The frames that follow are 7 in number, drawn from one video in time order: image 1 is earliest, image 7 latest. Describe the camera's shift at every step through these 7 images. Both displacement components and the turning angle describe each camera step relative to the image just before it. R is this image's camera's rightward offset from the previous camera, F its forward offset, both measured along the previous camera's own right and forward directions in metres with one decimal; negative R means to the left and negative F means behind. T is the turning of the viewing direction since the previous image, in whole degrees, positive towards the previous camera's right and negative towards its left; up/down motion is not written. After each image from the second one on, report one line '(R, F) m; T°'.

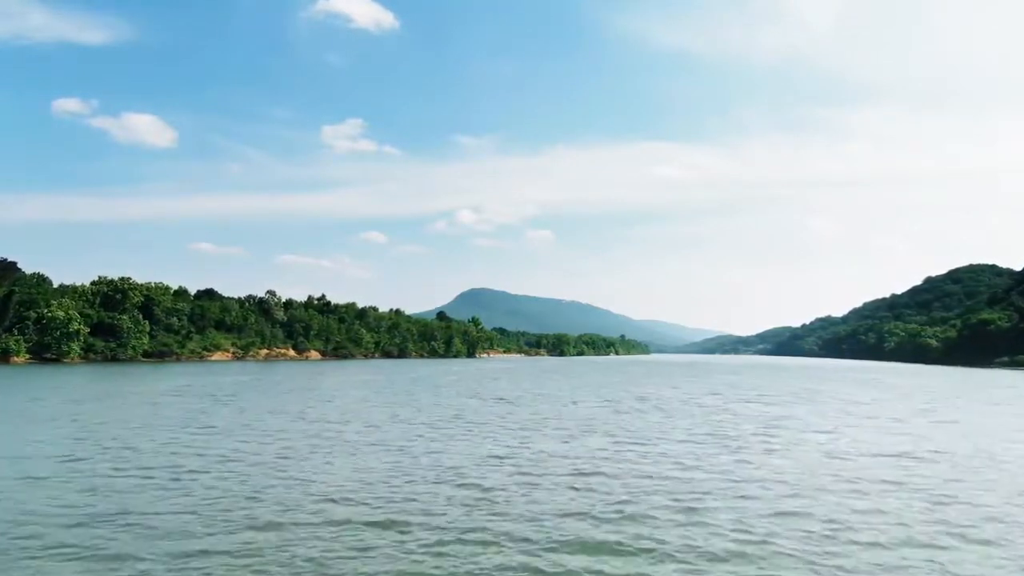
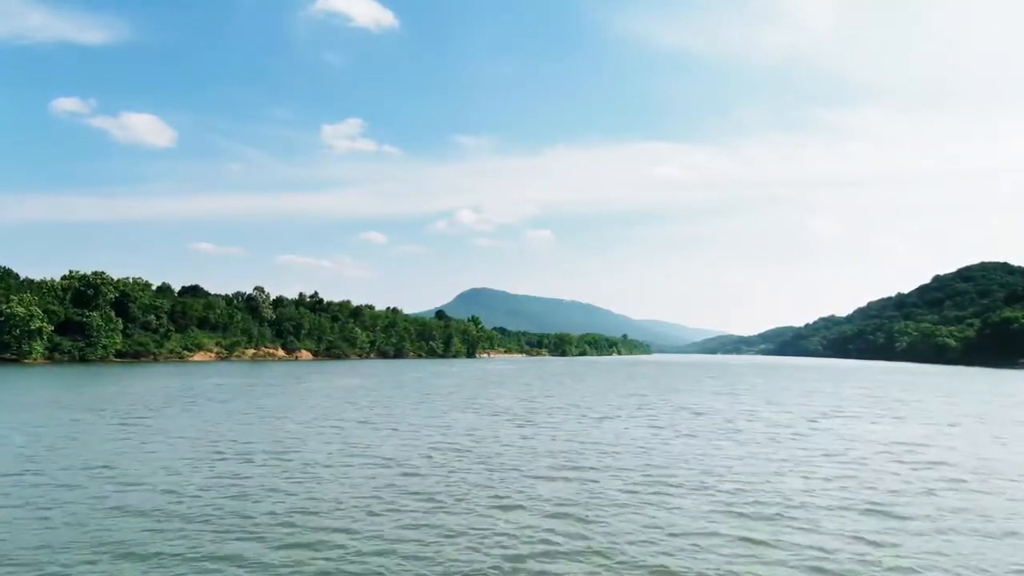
(-0.4, +6.8) m; 0°
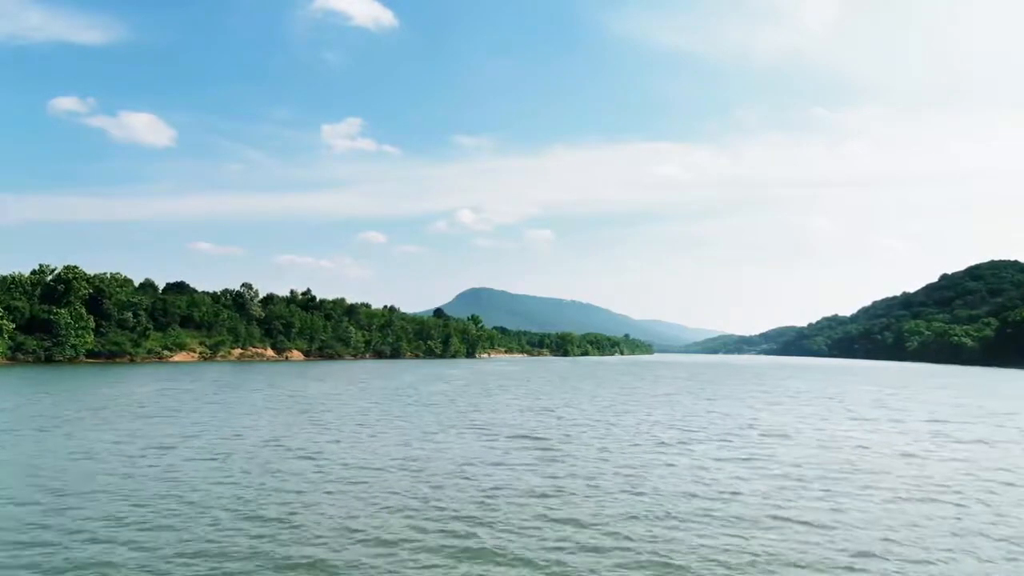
(-0.3, +6.1) m; 0°
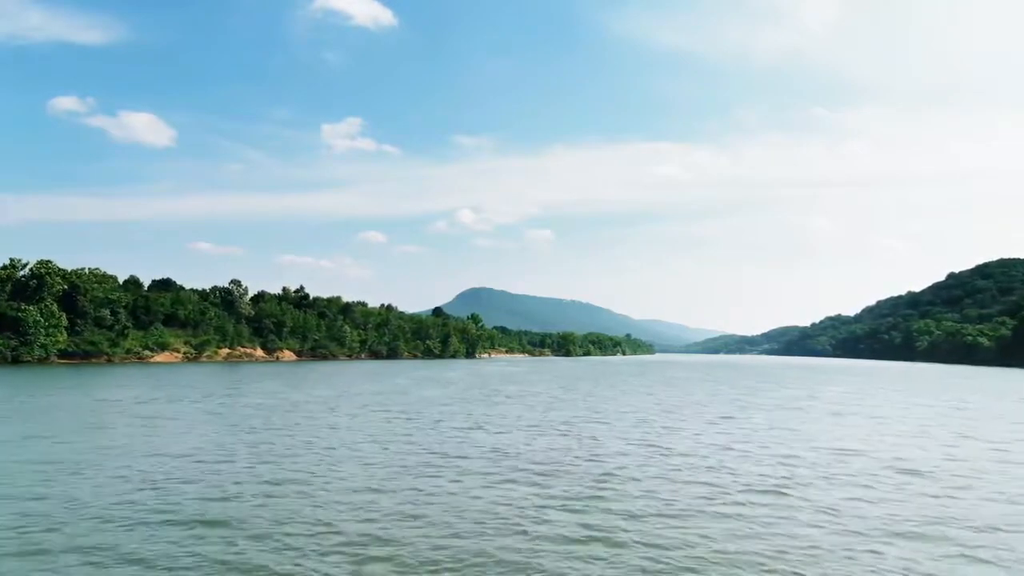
(-0.3, +5.2) m; 0°
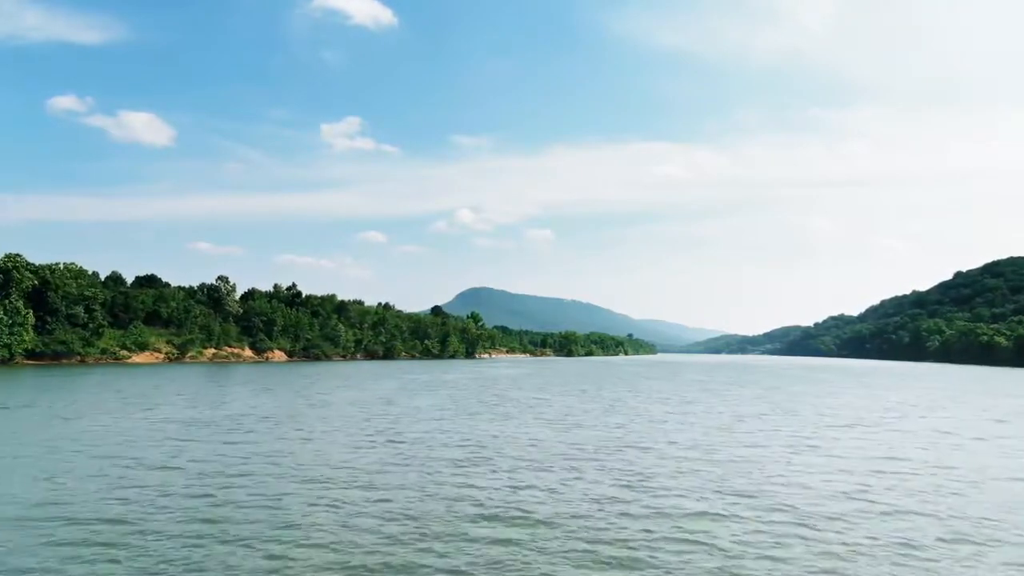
(-0.4, +5.4) m; 0°
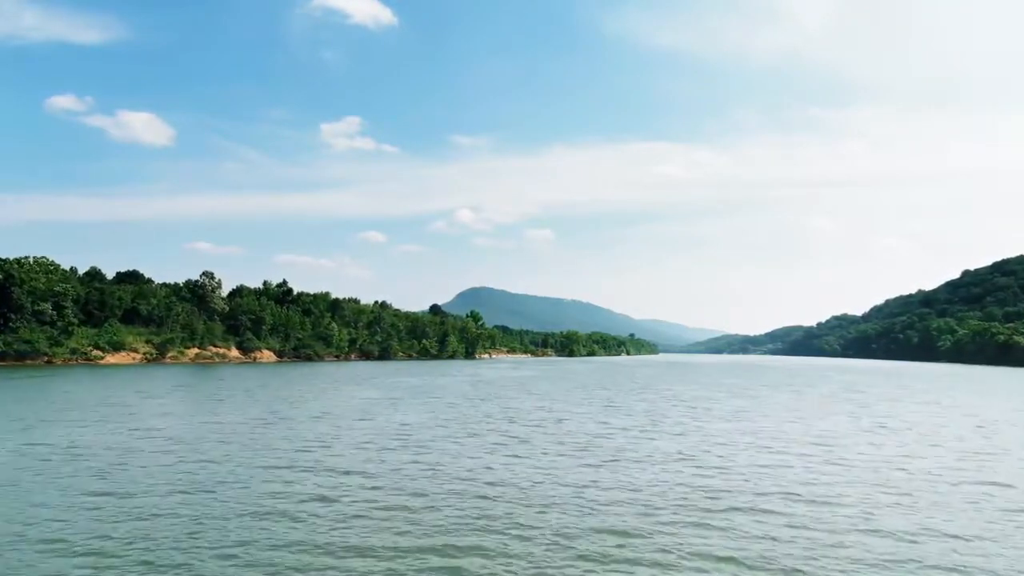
(-0.3, +5.6) m; 0°
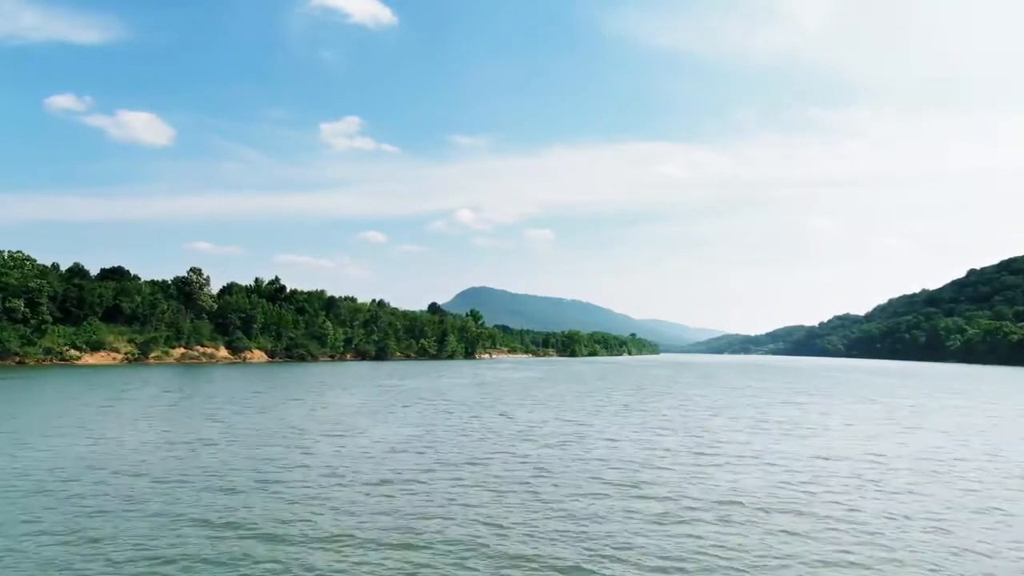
(-0.2, +4.2) m; 0°
